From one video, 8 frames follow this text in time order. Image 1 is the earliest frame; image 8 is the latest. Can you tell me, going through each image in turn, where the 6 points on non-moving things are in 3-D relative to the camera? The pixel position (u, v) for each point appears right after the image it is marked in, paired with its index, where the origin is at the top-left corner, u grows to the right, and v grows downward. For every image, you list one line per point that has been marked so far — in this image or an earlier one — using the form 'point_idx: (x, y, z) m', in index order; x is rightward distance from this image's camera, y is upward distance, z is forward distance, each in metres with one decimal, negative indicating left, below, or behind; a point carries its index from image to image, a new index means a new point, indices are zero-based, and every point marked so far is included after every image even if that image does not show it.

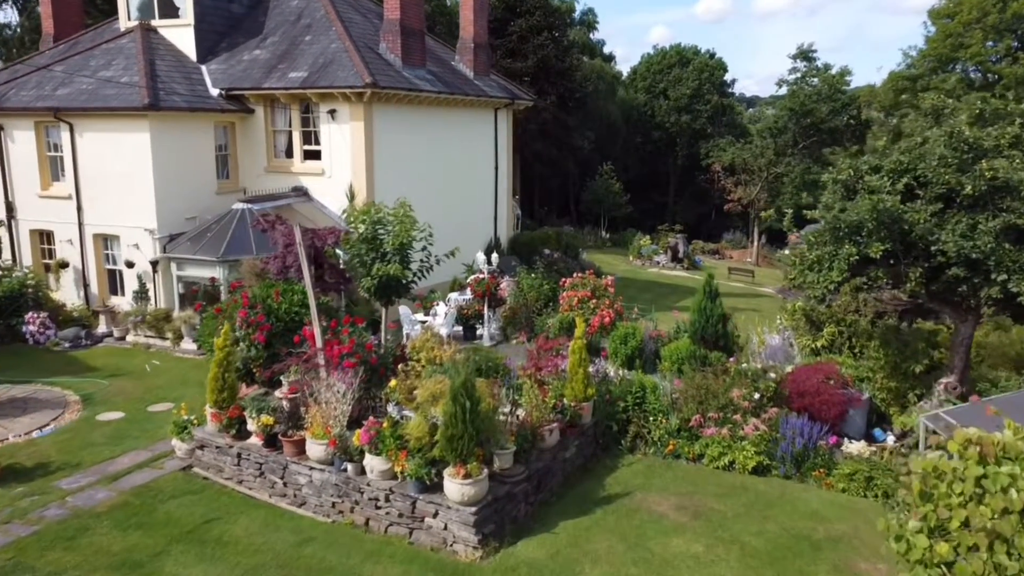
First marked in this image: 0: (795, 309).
0: (+5.7, -0.4, +15.9) m
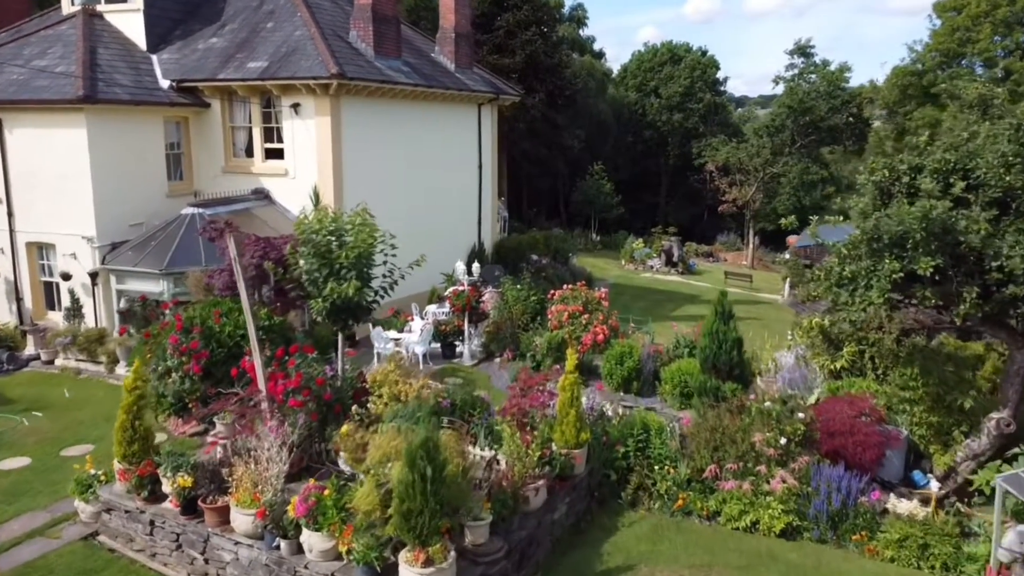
0: (+5.4, -0.7, +14.3) m
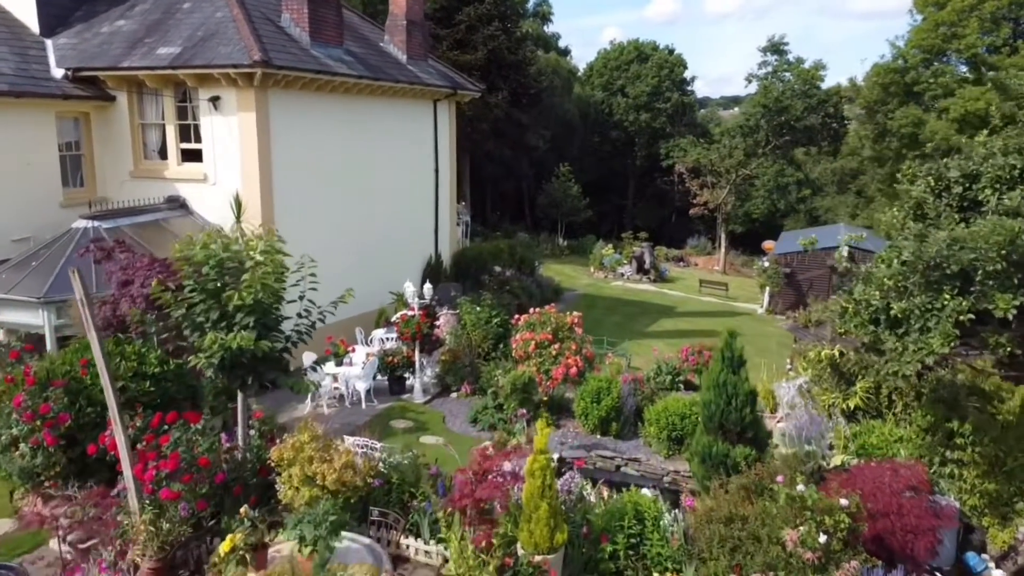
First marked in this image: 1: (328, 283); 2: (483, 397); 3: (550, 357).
0: (+4.7, -1.1, +12.3) m
1: (-3.7, +0.2, +16.2) m
2: (-0.5, -1.9, +13.4) m
3: (+0.6, -1.1, +12.9) m
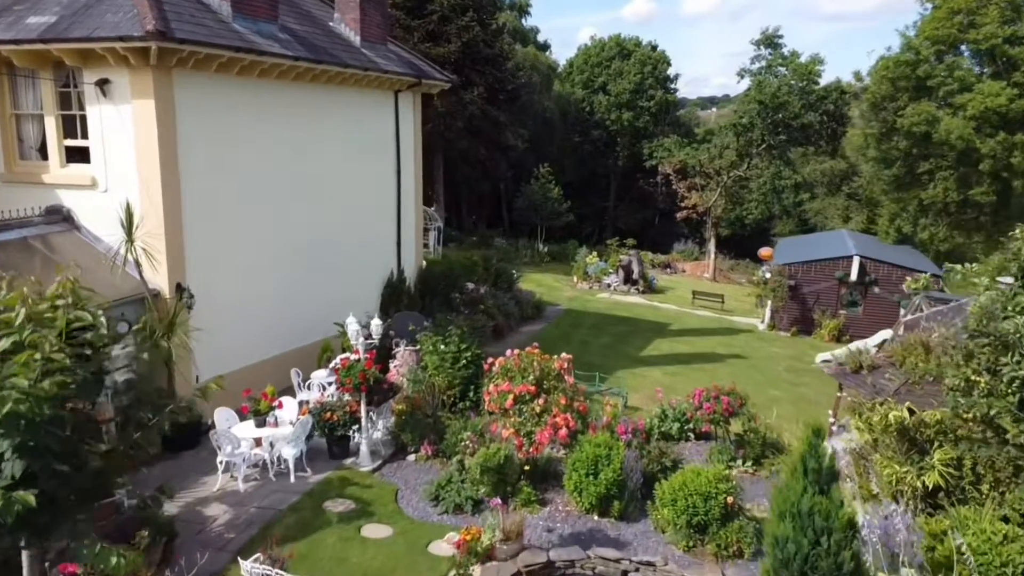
0: (+4.4, -1.5, +9.6) m
1: (-4.1, -0.2, +13.2) m
2: (-0.8, -2.3, +10.5) m
3: (+0.3, -1.6, +10.0) m
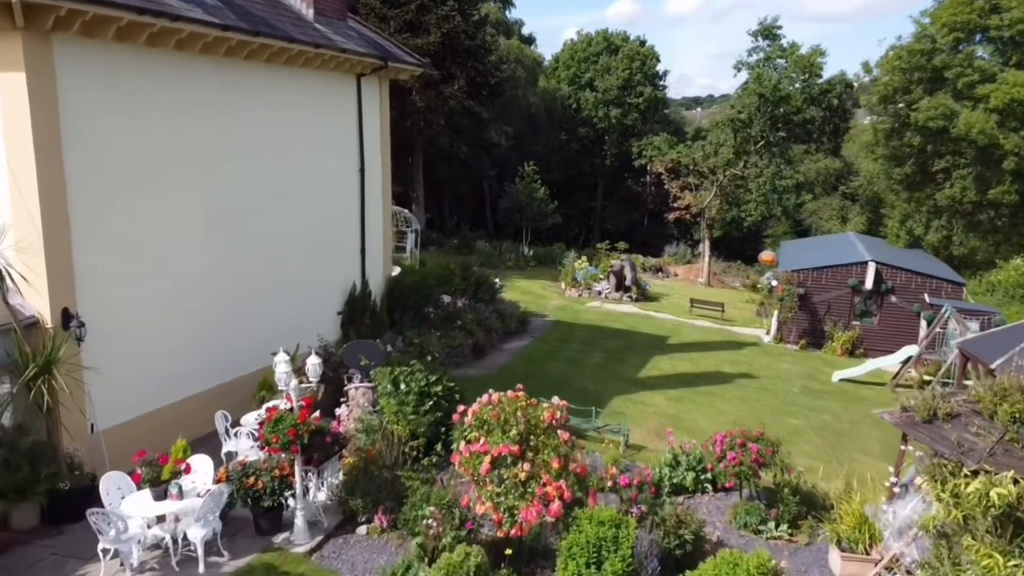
0: (+4.1, -1.8, +7.3) m
1: (-4.4, -0.5, +10.8) m
2: (-1.1, -2.6, +8.2) m
3: (0.0, -1.9, +7.7) m
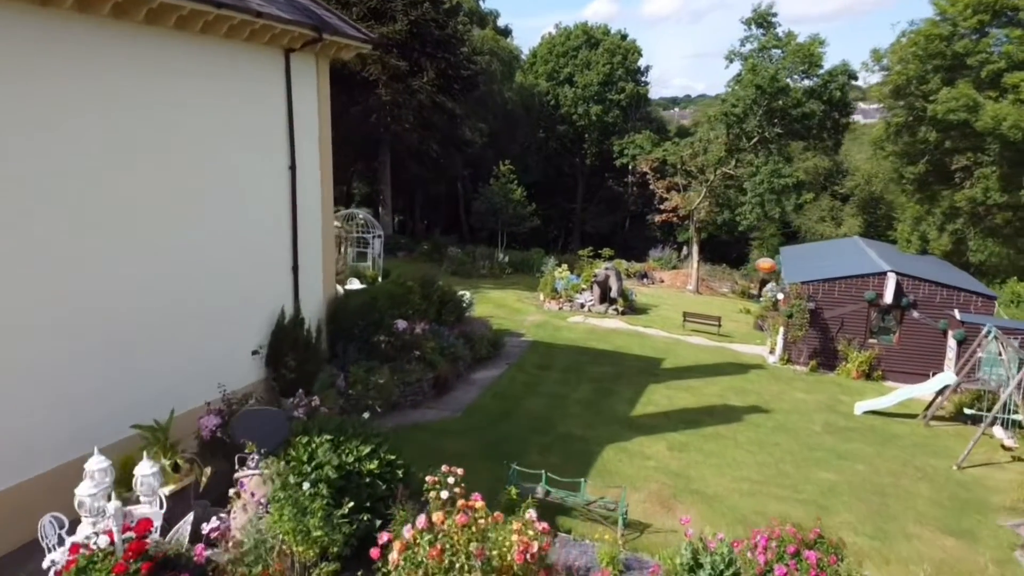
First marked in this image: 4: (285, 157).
0: (+3.8, -2.2, +4.5) m
1: (-4.8, -1.0, +7.8) m
2: (-1.4, -3.0, +5.2) m
3: (-0.3, -2.3, +4.8) m
4: (-3.6, +2.1, +12.5) m
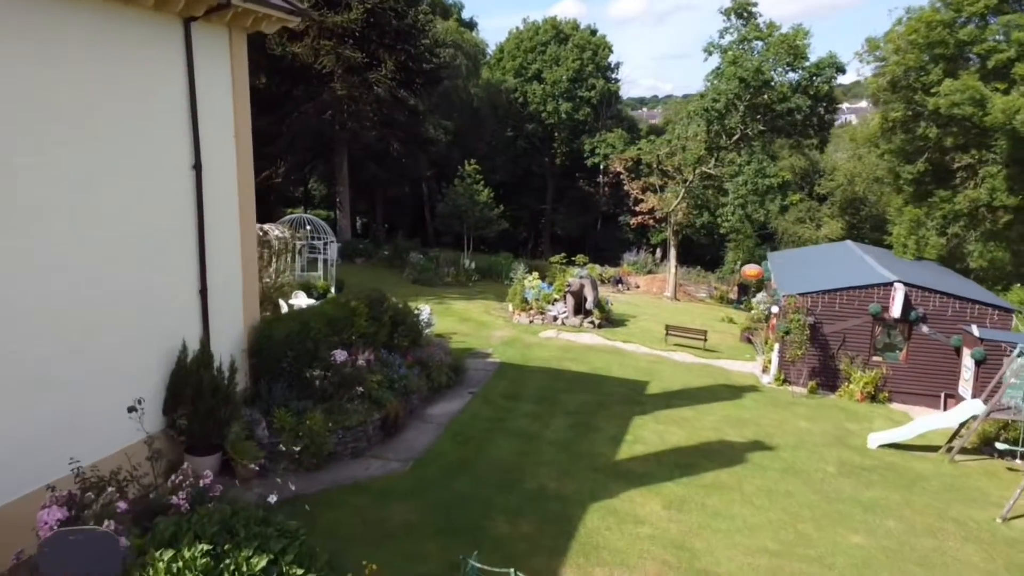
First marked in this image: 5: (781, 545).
0: (+3.7, -2.5, +2.2) m
1: (-5.1, -1.3, +5.2) m
2: (-1.6, -3.4, +2.8) m
3: (-0.5, -2.6, +2.4) m
4: (-4.1, +1.8, +10.0) m
5: (+3.4, -3.2, +9.9) m
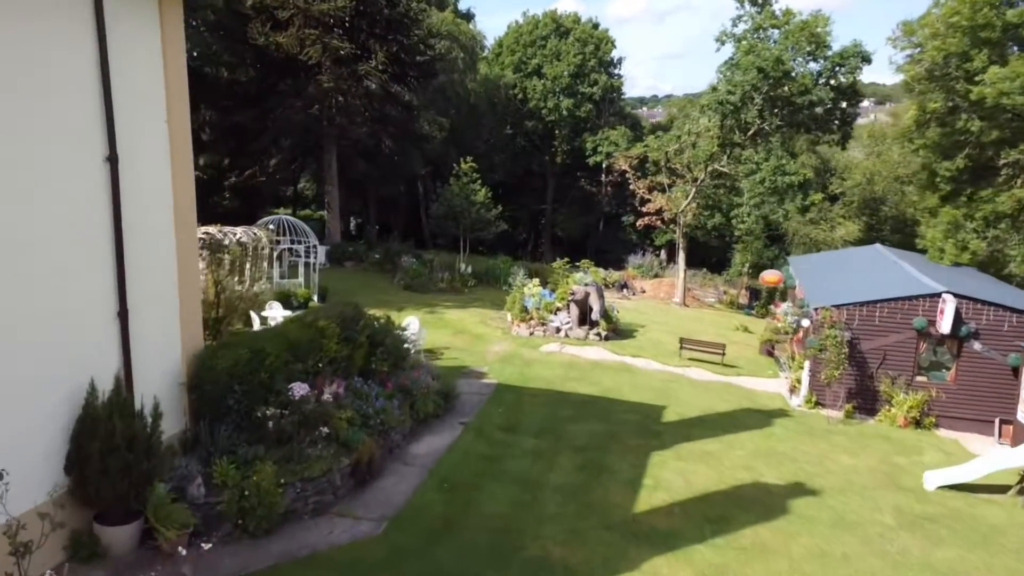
0: (+3.6, -2.7, +0.2) m
1: (-5.1, -1.6, +3.1) m
2: (-1.6, -3.6, +0.7) m
3: (-0.5, -2.9, +0.3) m
4: (-4.2, +1.5, +7.9) m
5: (+3.3, -3.4, +7.8) m
